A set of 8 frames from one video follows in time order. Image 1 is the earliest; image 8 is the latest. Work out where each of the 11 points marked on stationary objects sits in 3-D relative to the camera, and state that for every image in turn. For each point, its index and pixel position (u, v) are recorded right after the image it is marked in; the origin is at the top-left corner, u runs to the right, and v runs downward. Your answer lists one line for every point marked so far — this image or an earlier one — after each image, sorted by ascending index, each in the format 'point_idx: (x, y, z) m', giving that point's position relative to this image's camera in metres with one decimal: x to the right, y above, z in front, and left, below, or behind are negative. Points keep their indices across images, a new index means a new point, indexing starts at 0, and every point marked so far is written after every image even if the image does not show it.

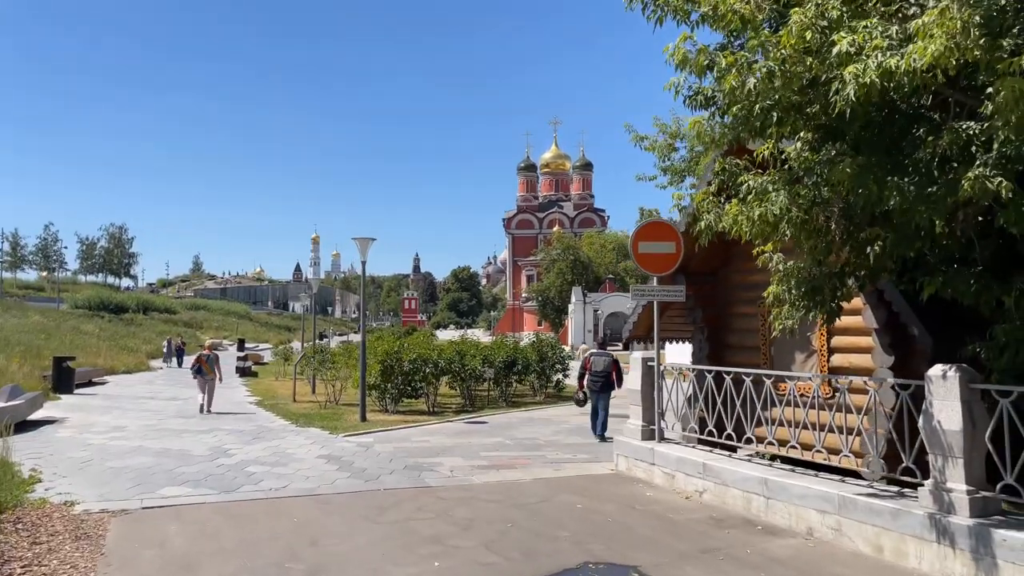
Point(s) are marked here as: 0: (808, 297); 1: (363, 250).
0: (+2.5, -0.1, +6.7) m
1: (-2.8, +0.7, +14.6) m
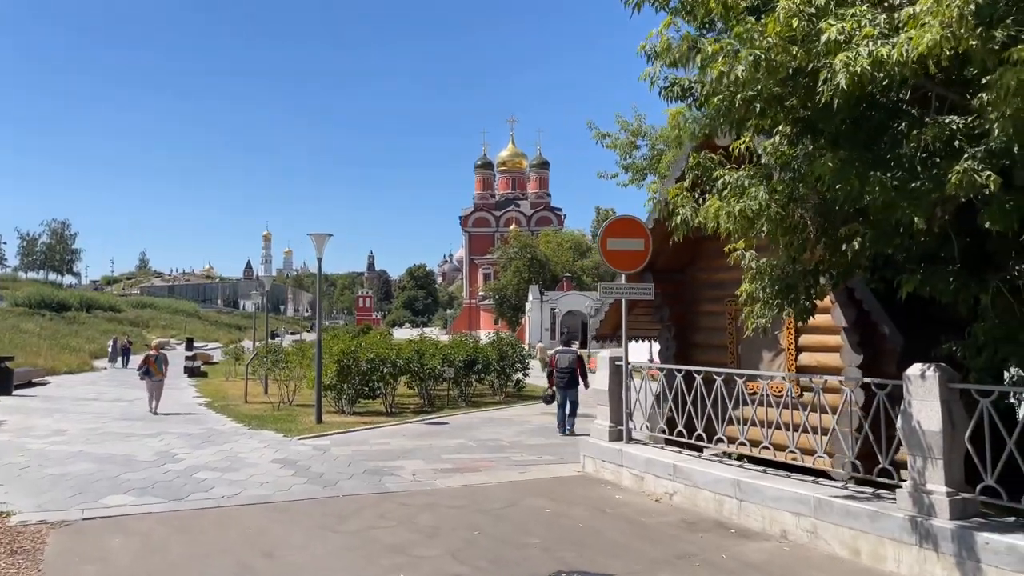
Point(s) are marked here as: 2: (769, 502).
0: (+2.3, -0.1, +6.6) m
1: (-3.5, +0.7, +14.2) m
2: (+2.1, -1.8, +6.5) m
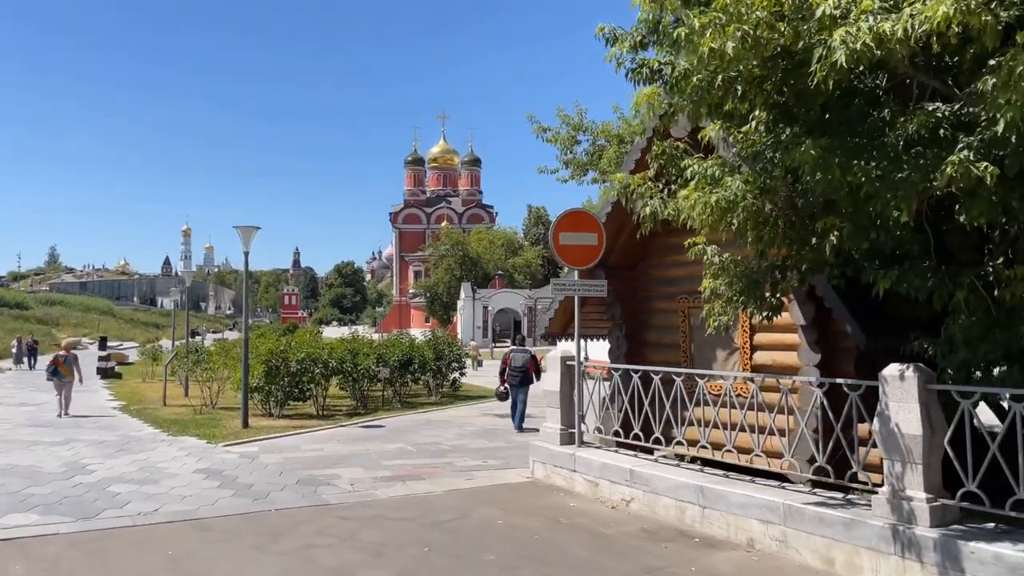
0: (+1.9, 0.0, +6.3) m
1: (-4.5, +0.8, +13.3) m
2: (+1.7, -1.7, +6.2) m
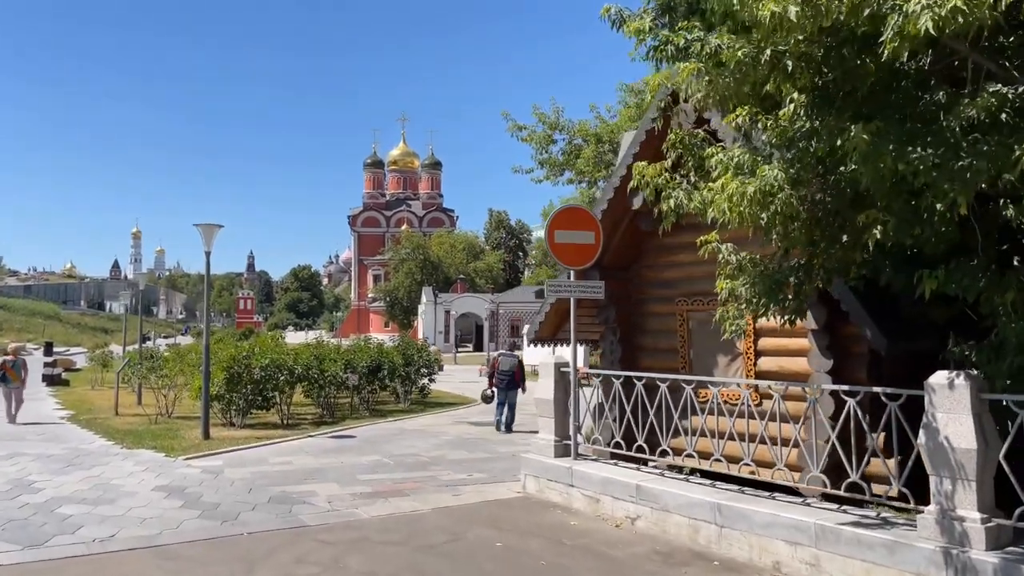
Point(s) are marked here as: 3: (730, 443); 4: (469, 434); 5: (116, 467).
0: (+1.9, 0.0, +5.8) m
1: (-4.9, +0.8, +12.5) m
2: (+1.8, -1.7, +5.7) m
3: (+2.2, -1.5, +7.8) m
4: (-0.7, -2.4, +13.1) m
5: (-5.1, -2.3, +10.1) m
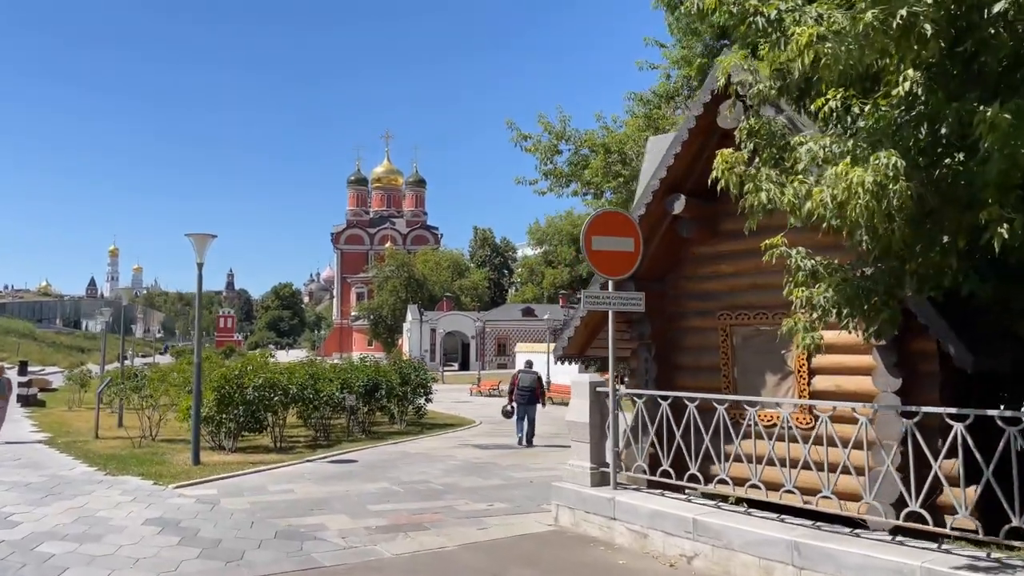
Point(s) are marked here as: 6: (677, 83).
0: (+2.3, -0.1, +5.2) m
1: (-4.7, +0.6, +11.8) m
2: (+2.1, -1.8, +5.0) m
3: (+2.5, -1.7, +7.2) m
4: (-0.5, -2.7, +12.3) m
5: (-4.8, -2.4, +9.2) m
6: (+3.4, +4.2, +16.2) m
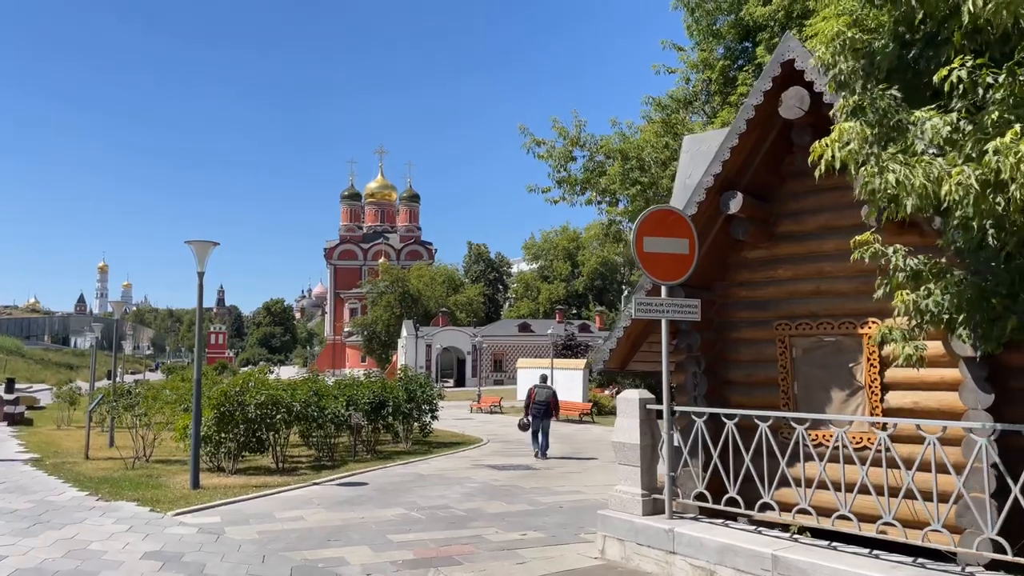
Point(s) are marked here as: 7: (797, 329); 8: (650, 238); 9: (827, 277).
0: (+2.6, -0.1, +4.5) m
1: (-4.4, +0.4, +11.0) m
2: (+2.5, -1.8, +4.3) m
3: (+2.8, -1.7, +6.5) m
4: (-0.2, -2.8, +11.5) m
5: (-4.5, -2.5, +8.4) m
6: (+3.6, +4.0, +15.6) m
7: (+2.6, -0.4, +7.1) m
8: (+1.1, +0.4, +6.5) m
9: (+2.8, +0.1, +7.0) m
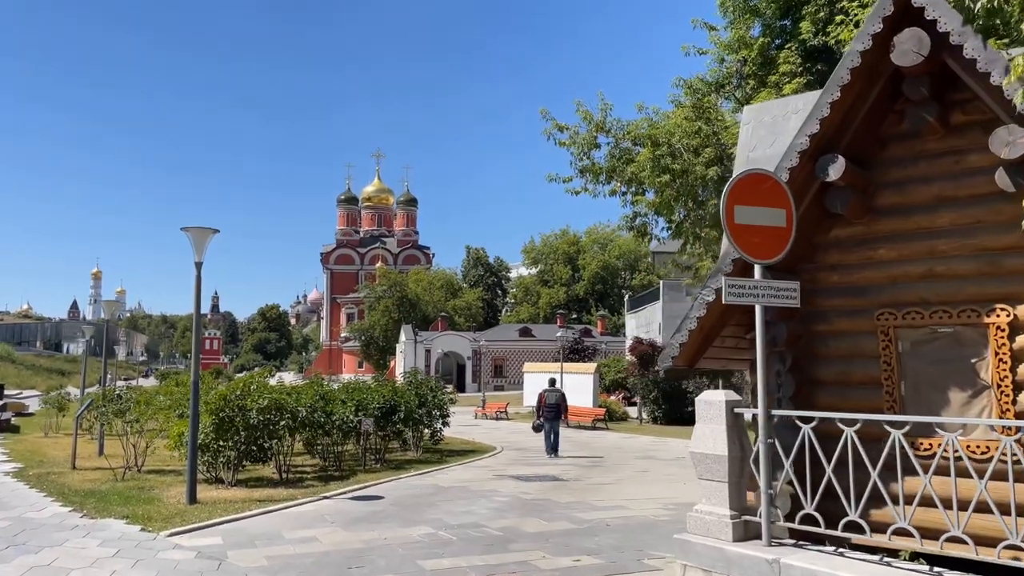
0: (+3.1, 0.0, +3.5) m
1: (-3.9, +0.5, +9.9) m
2: (+3.0, -1.7, +3.2) m
3: (+3.3, -1.6, +5.4) m
4: (+0.2, -2.7, +10.4) m
5: (-4.1, -2.4, +7.3) m
6: (+4.0, +4.1, +14.6) m
7: (+3.0, -0.2, +6.0) m
8: (+1.6, +0.6, +5.4) m
9: (+3.2, +0.2, +5.9) m
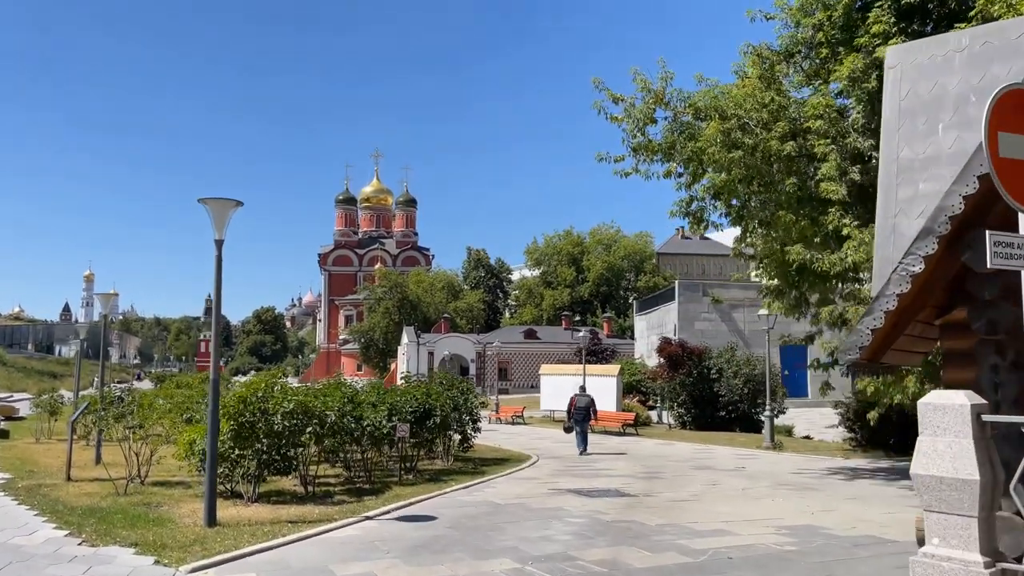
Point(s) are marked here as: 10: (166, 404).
0: (+4.0, +0.3, +2.0) m
1: (-3.1, +0.7, +8.4) m
2: (+3.8, -1.4, +1.7) m
3: (+4.1, -1.4, +3.9) m
4: (+1.0, -2.5, +8.9) m
5: (-3.2, -2.2, +5.7) m
6: (+4.8, +4.2, +13.2) m
7: (+3.9, 0.0, +4.6) m
8: (+2.5, +0.8, +3.9) m
9: (+4.1, +0.4, +4.5) m
10: (-6.1, -2.0, +13.8) m
